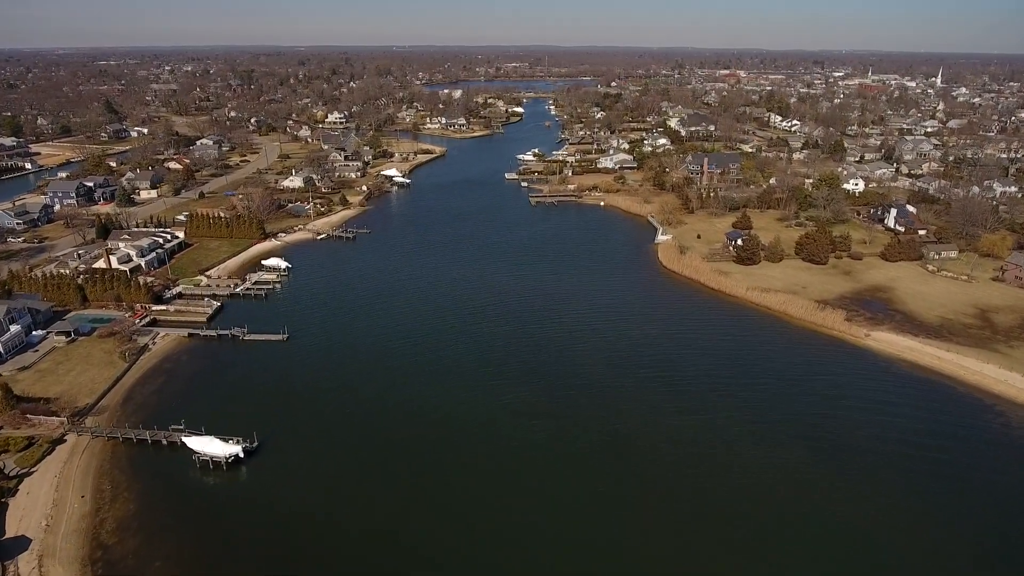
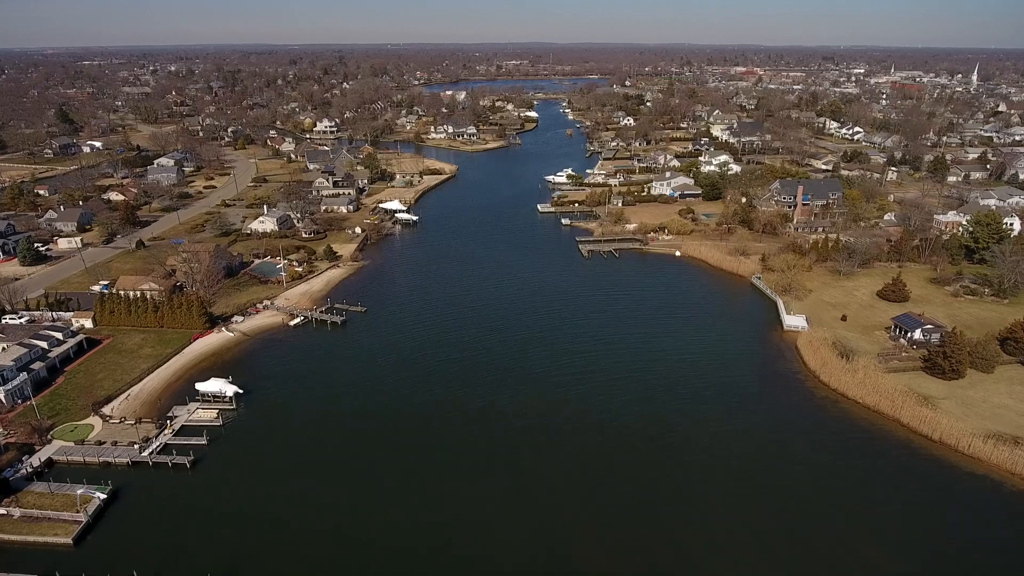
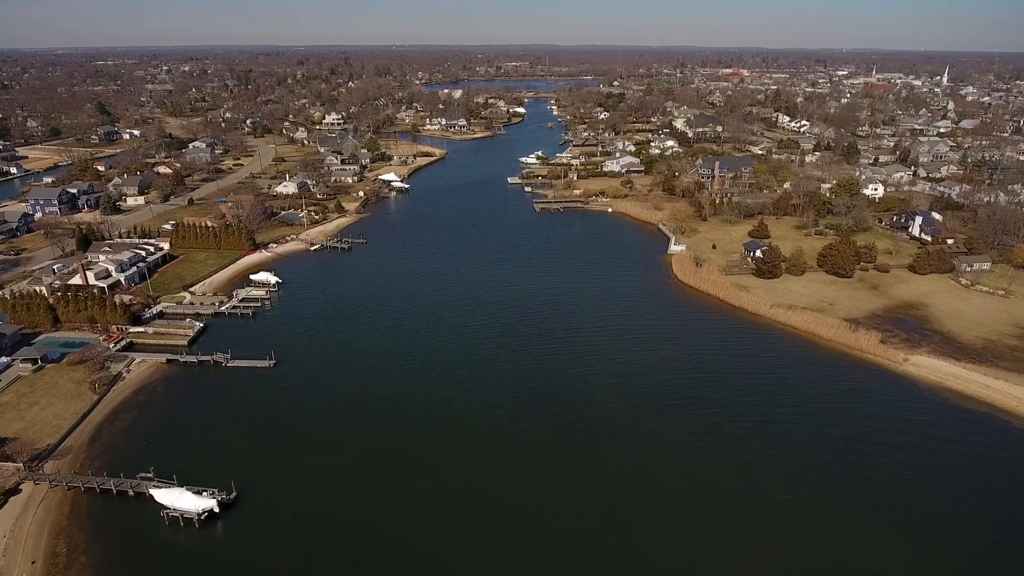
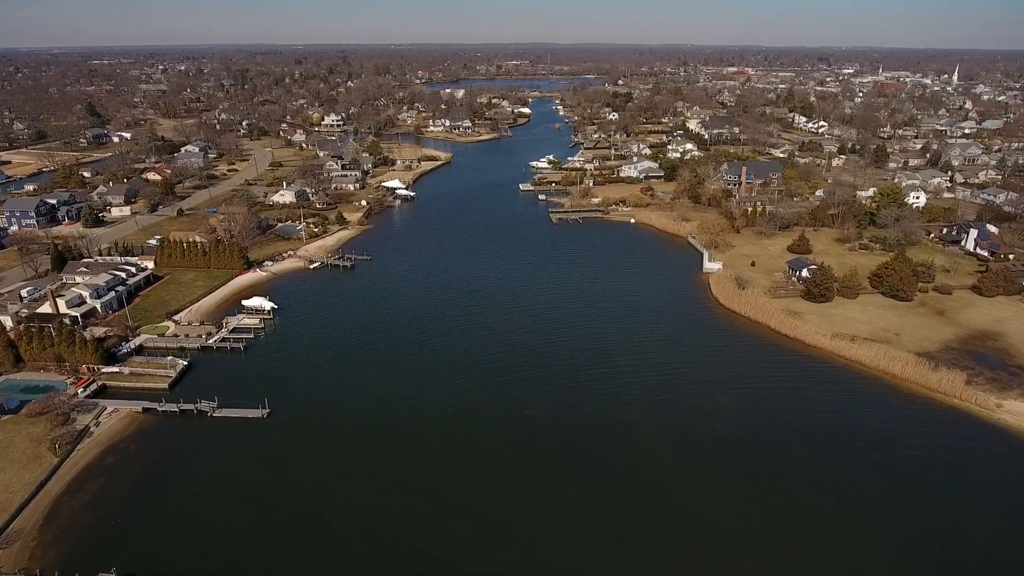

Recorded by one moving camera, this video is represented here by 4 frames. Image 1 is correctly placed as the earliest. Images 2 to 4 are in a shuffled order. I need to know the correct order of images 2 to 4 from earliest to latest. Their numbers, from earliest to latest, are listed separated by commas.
3, 4, 2
